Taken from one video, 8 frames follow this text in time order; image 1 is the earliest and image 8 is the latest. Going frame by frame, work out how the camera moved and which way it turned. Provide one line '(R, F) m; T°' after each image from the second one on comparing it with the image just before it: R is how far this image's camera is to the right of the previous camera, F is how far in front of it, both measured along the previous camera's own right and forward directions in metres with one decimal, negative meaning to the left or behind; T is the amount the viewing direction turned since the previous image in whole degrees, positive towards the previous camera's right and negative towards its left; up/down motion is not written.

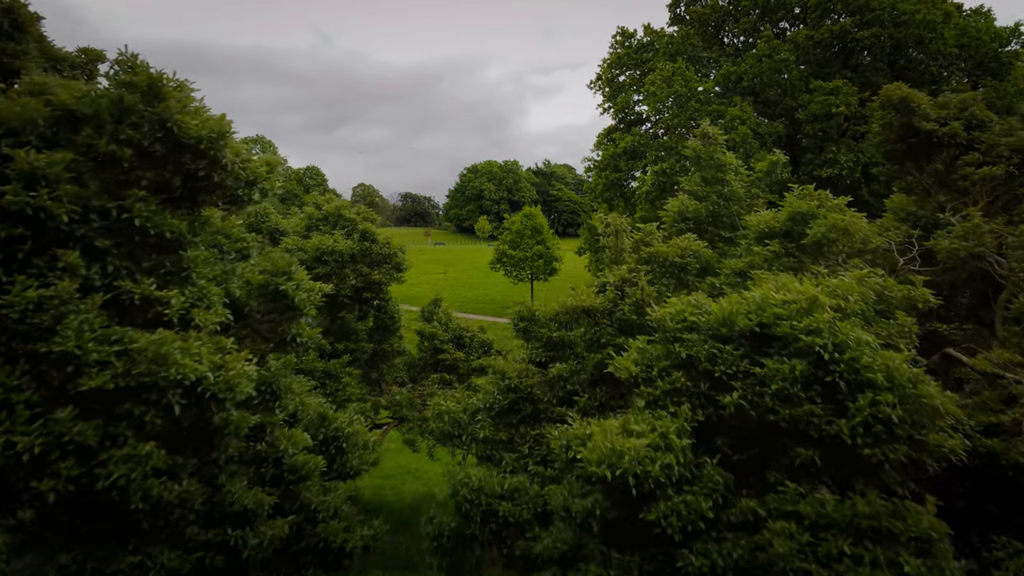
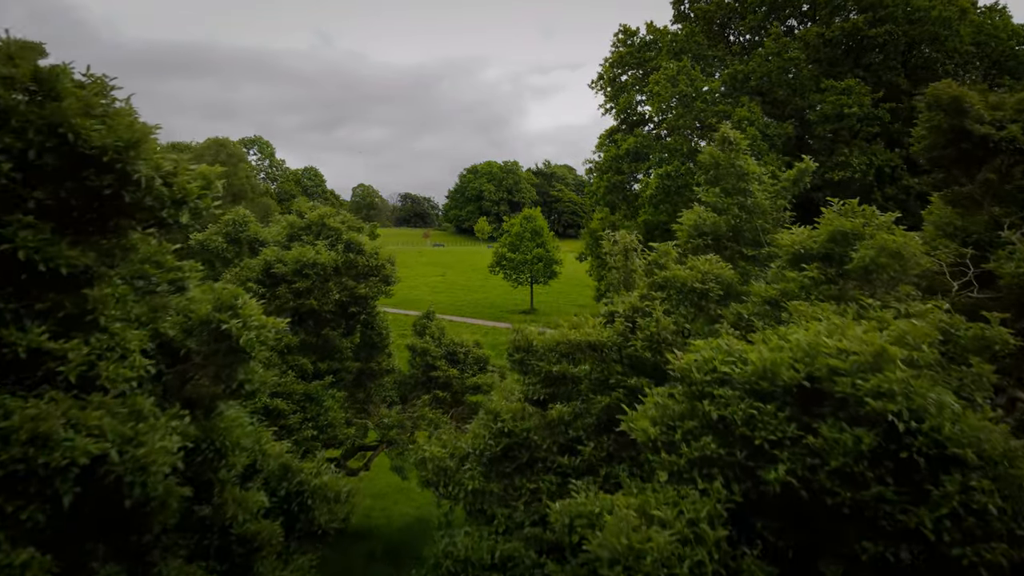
(+0.1, +0.7) m; 0°
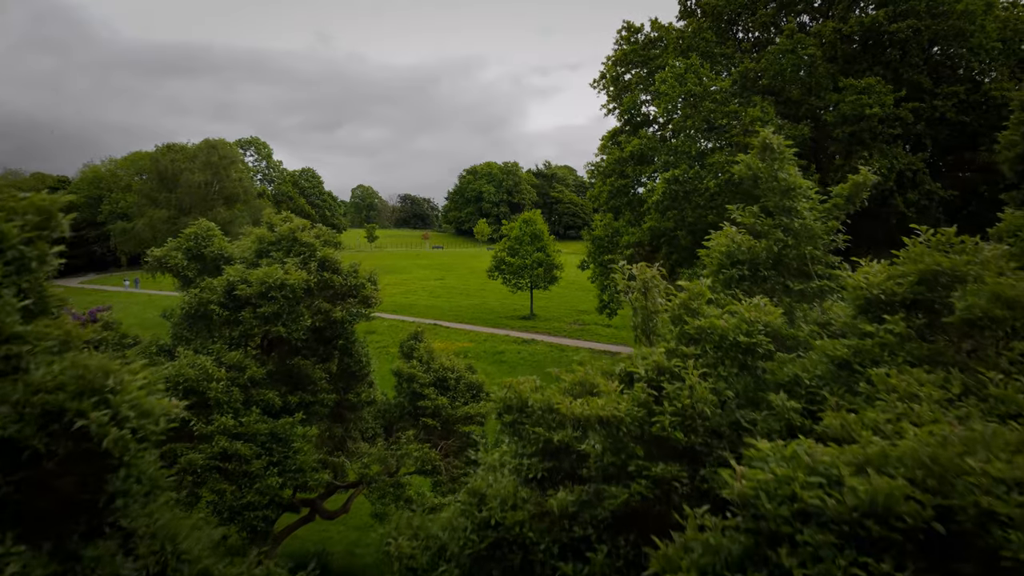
(+0.1, +1.0) m; 0°
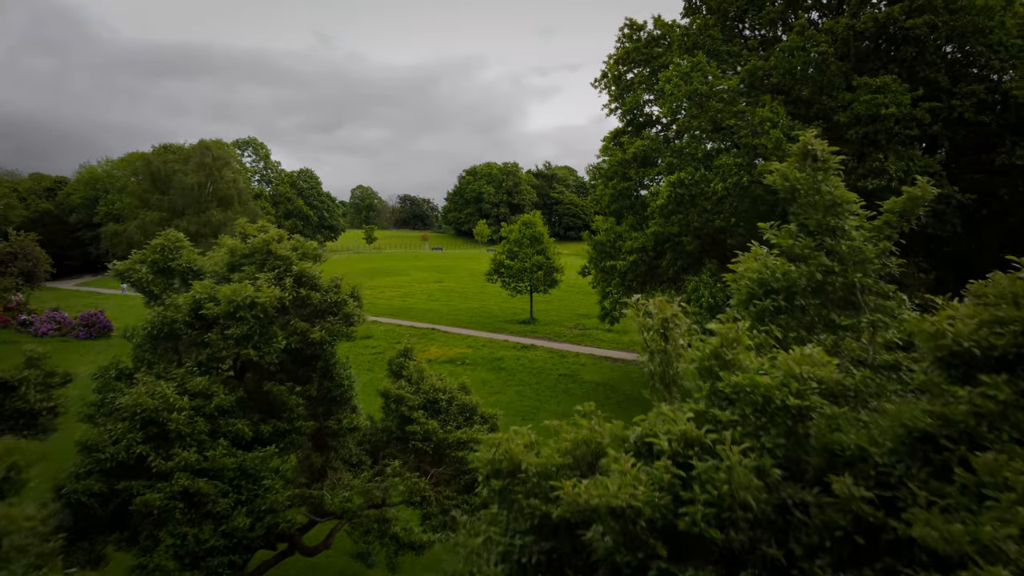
(+0.1, +0.7) m; 0°
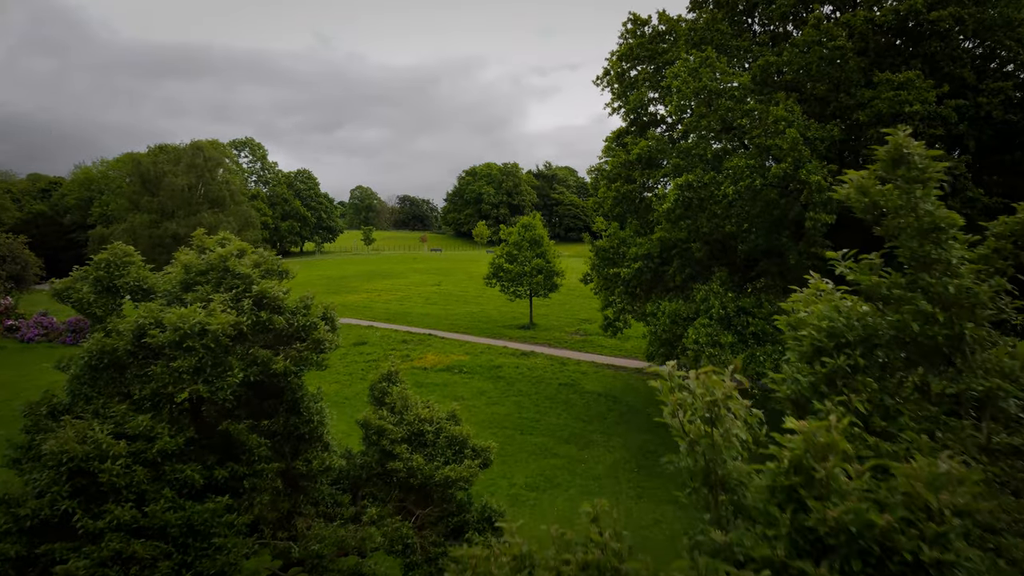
(+0.1, +0.9) m; 0°
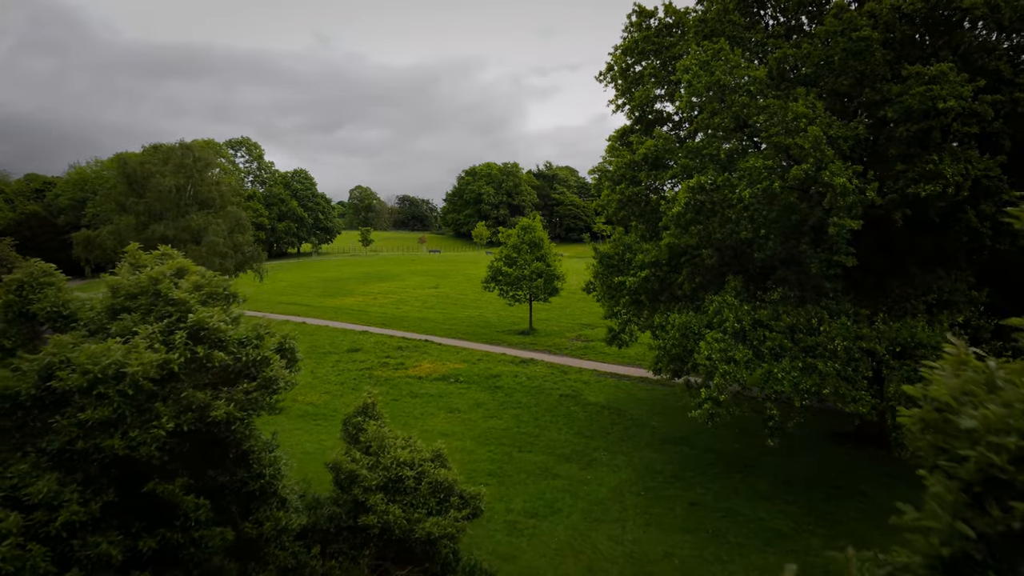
(+0.1, +1.1) m; 0°
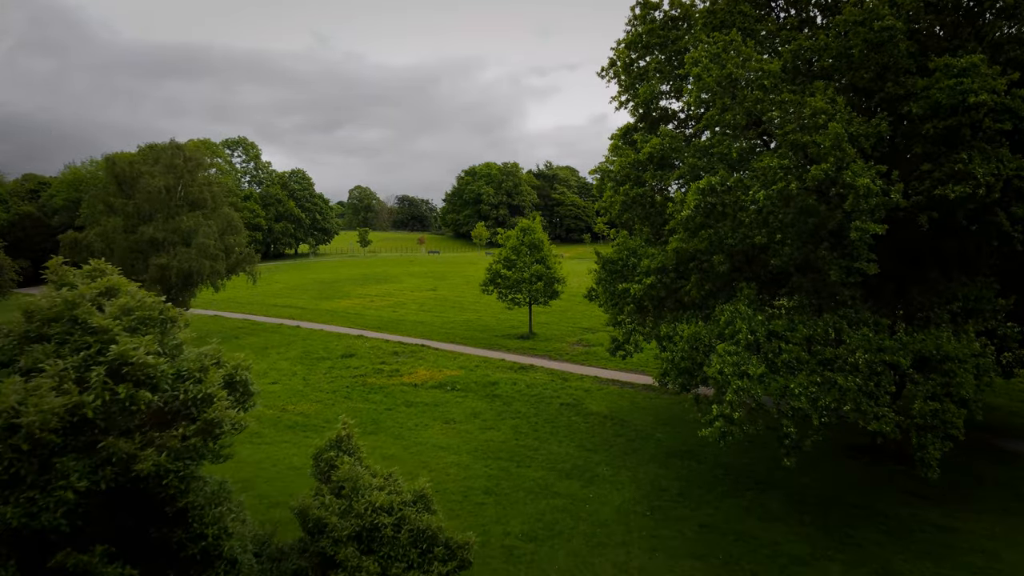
(+0.1, +0.9) m; 0°
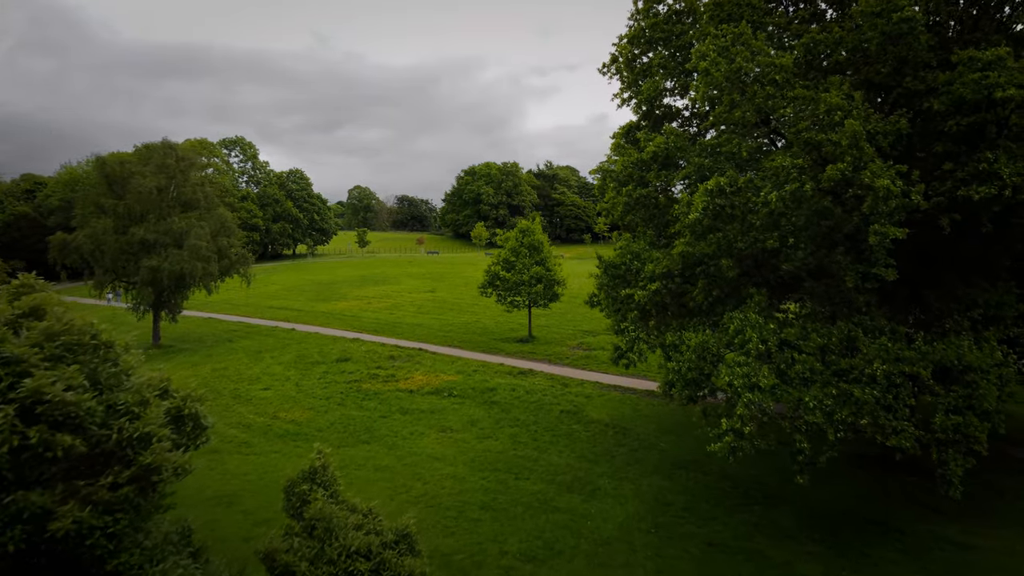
(+0.1, +0.7) m; 0°
